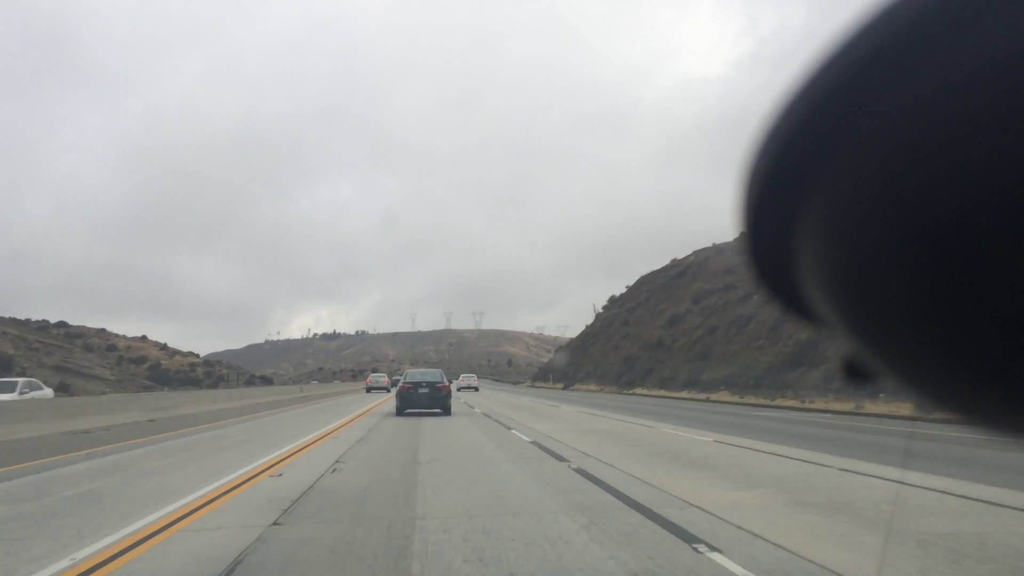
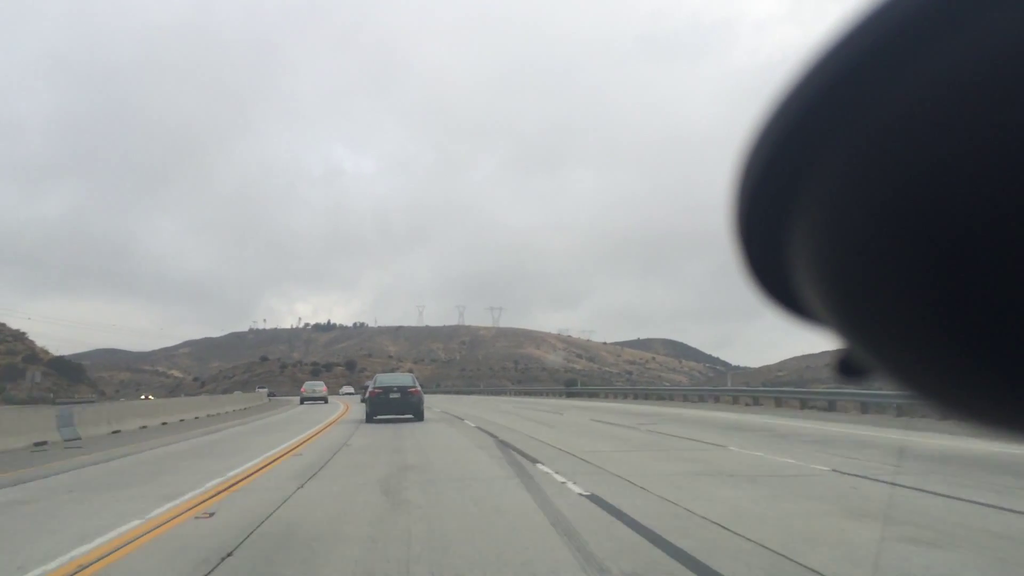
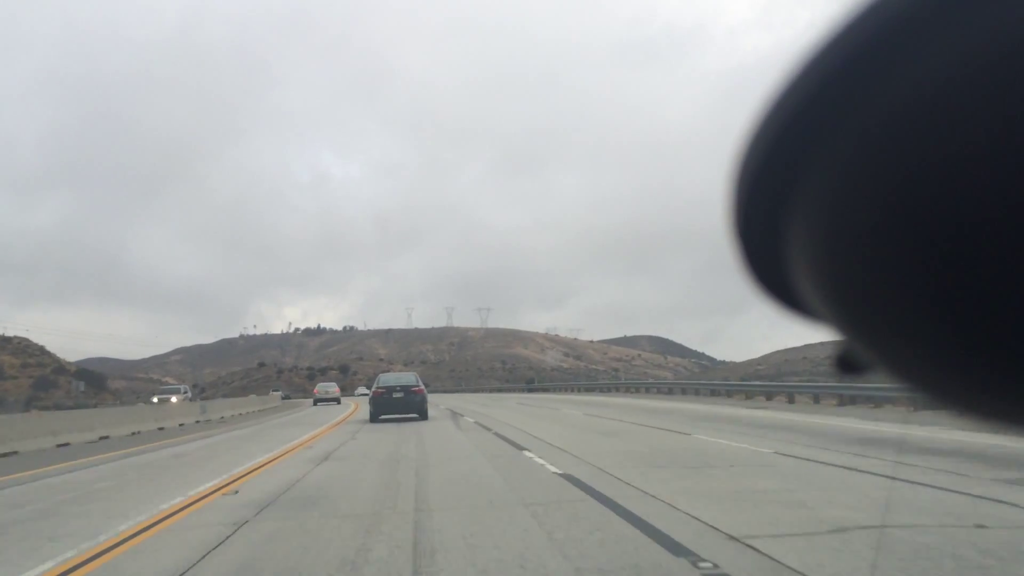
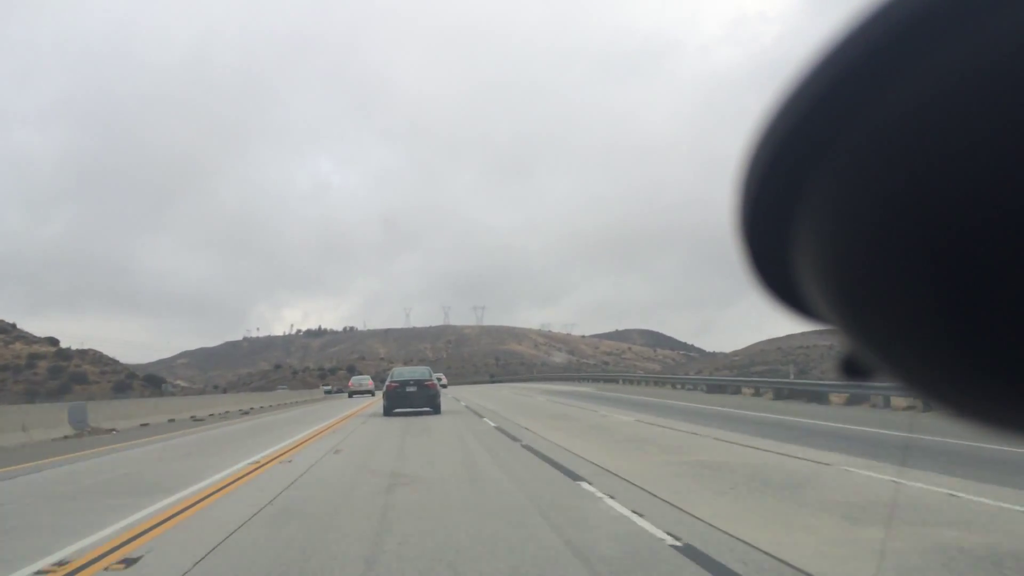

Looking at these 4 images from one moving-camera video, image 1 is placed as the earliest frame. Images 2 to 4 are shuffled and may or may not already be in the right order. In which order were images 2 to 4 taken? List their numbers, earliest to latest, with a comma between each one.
4, 3, 2
